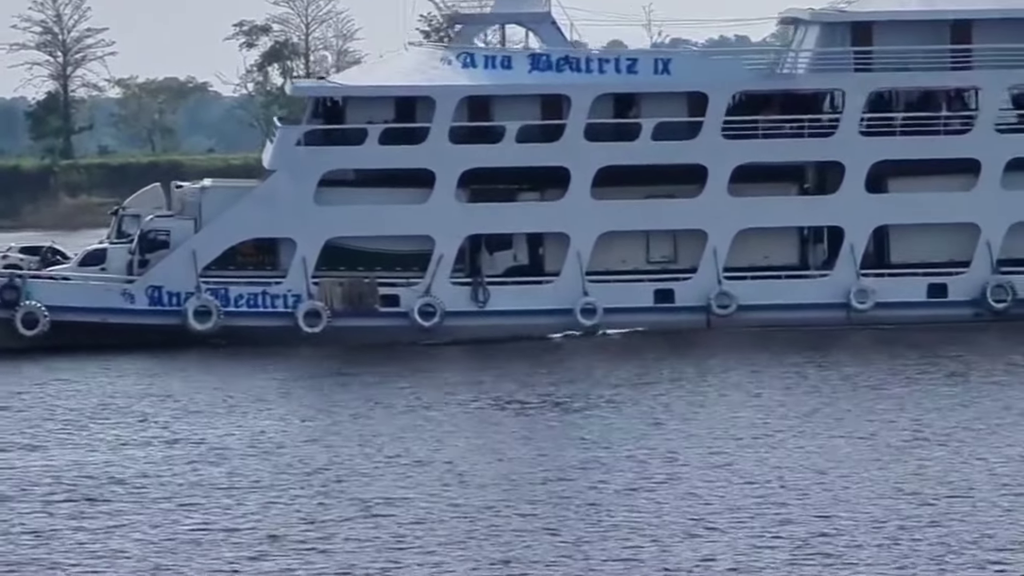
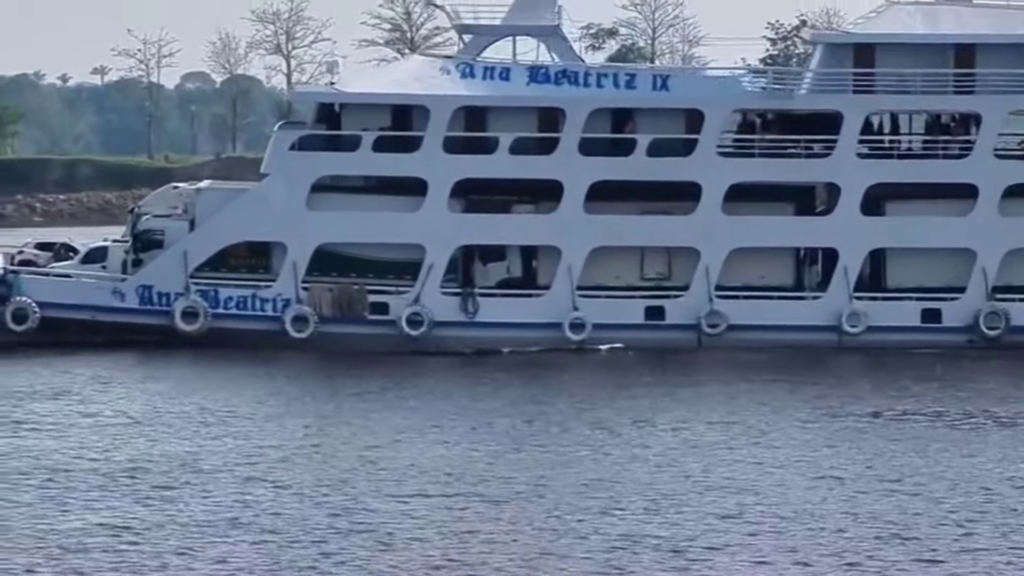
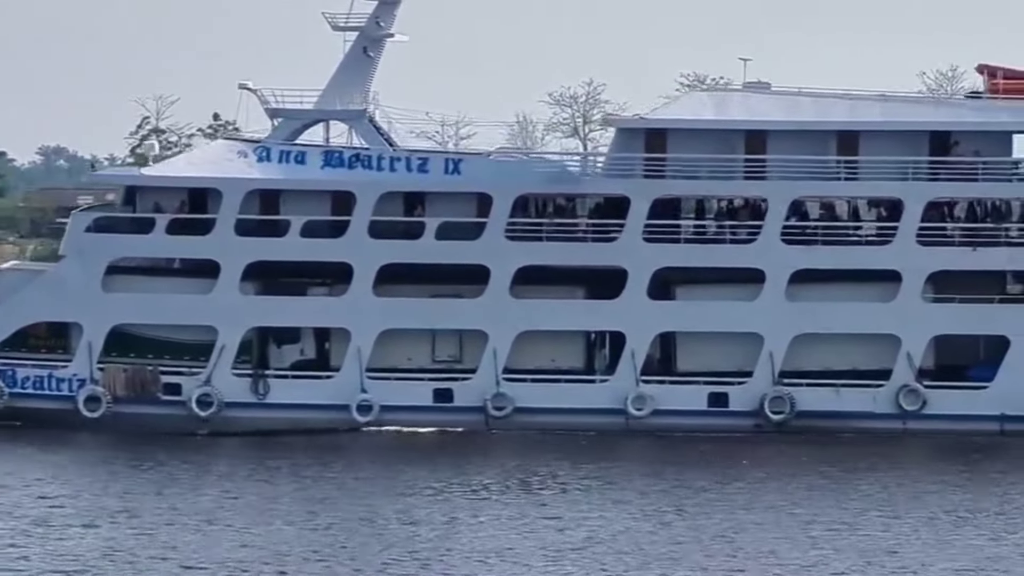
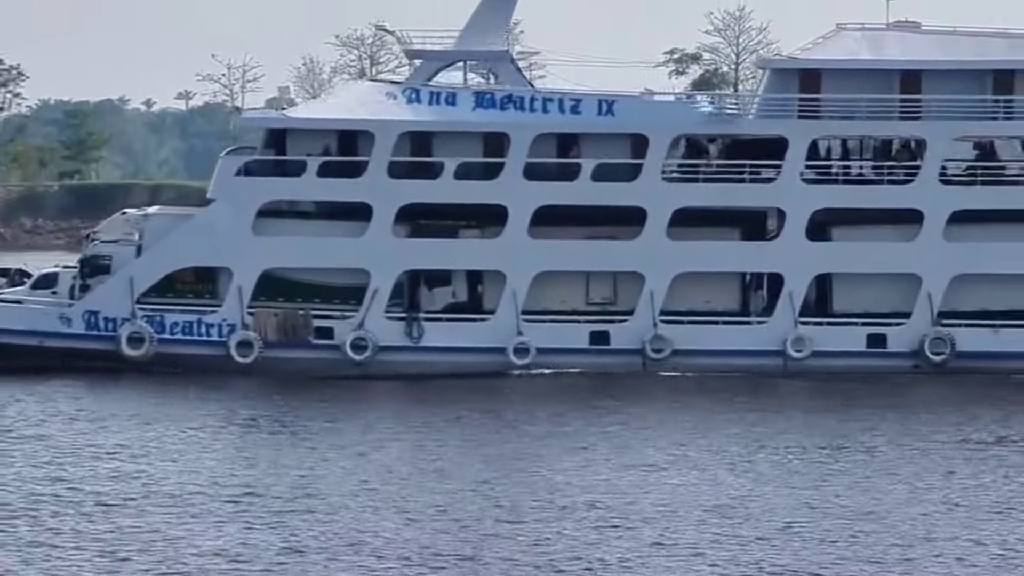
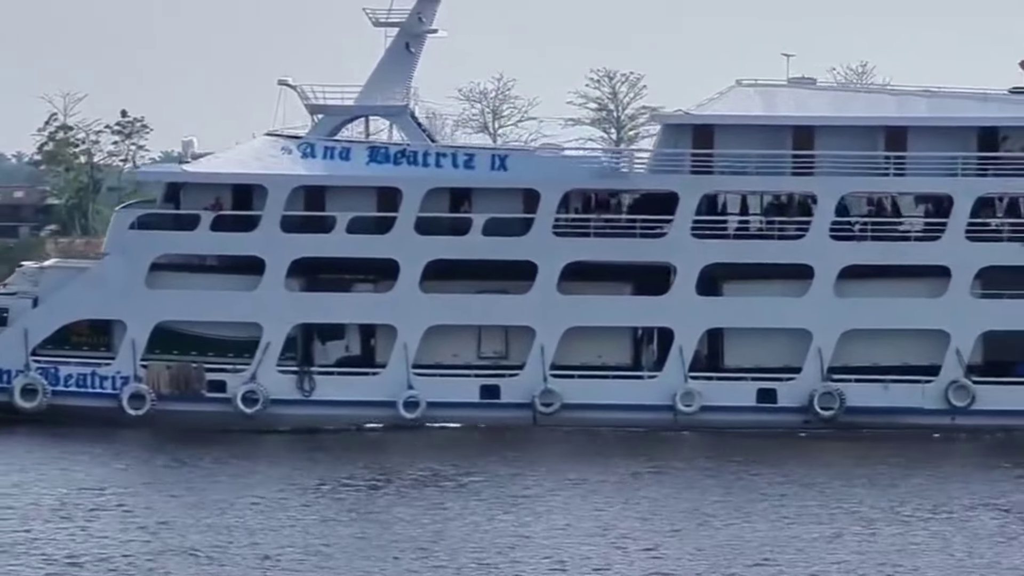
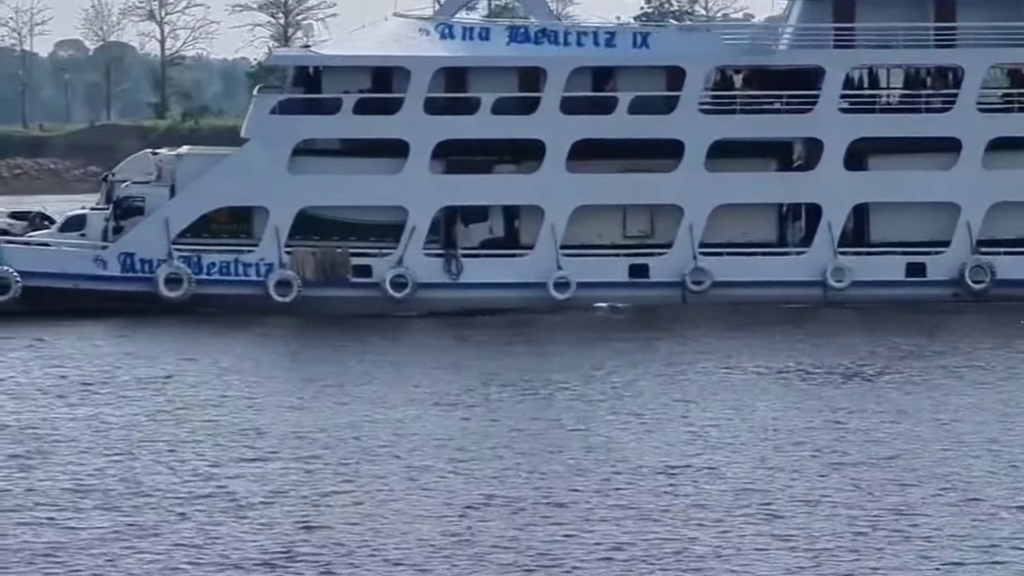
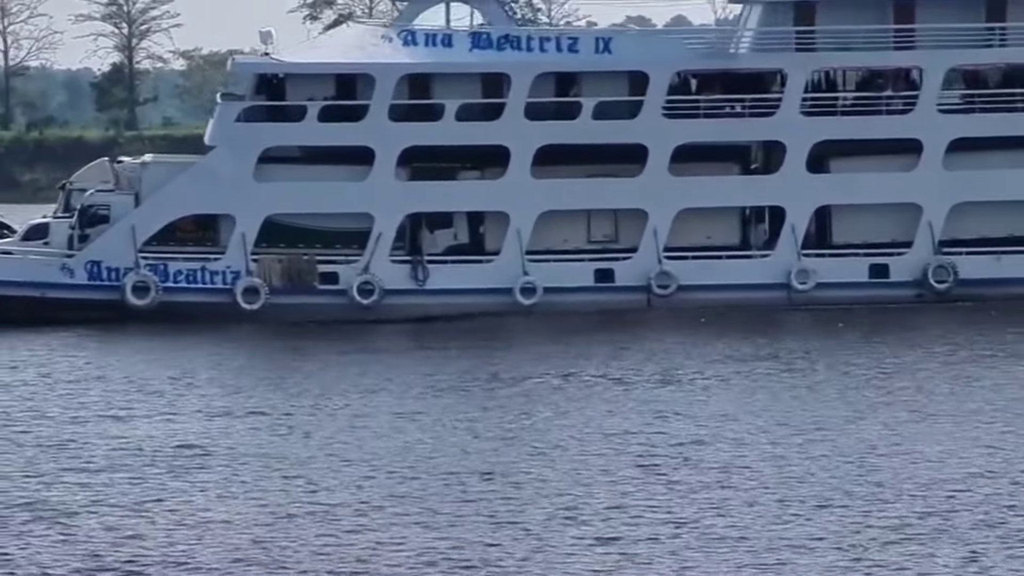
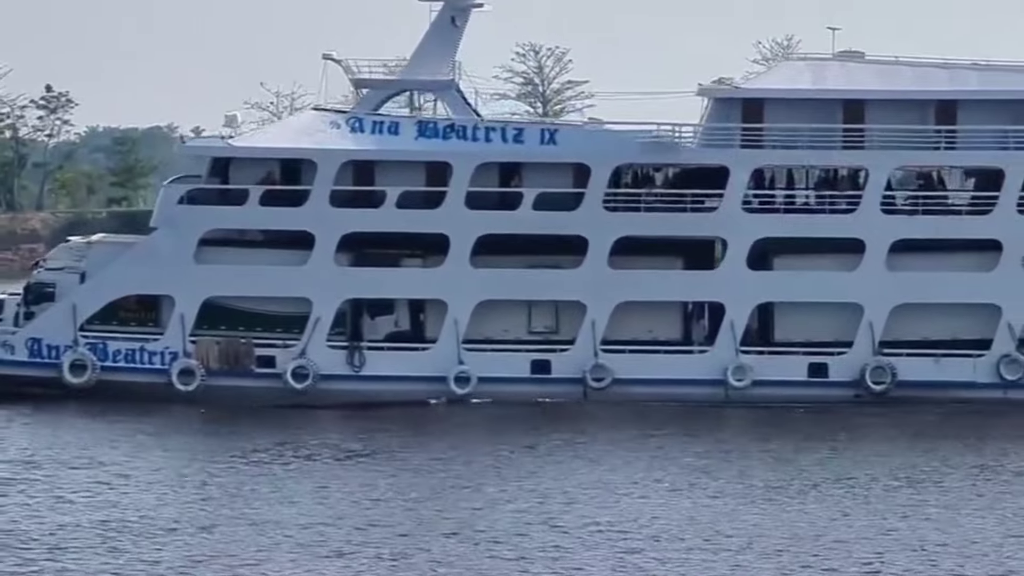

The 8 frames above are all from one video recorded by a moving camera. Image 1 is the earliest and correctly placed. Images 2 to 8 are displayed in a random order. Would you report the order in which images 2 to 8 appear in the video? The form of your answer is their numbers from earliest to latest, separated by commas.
7, 6, 2, 4, 8, 5, 3
